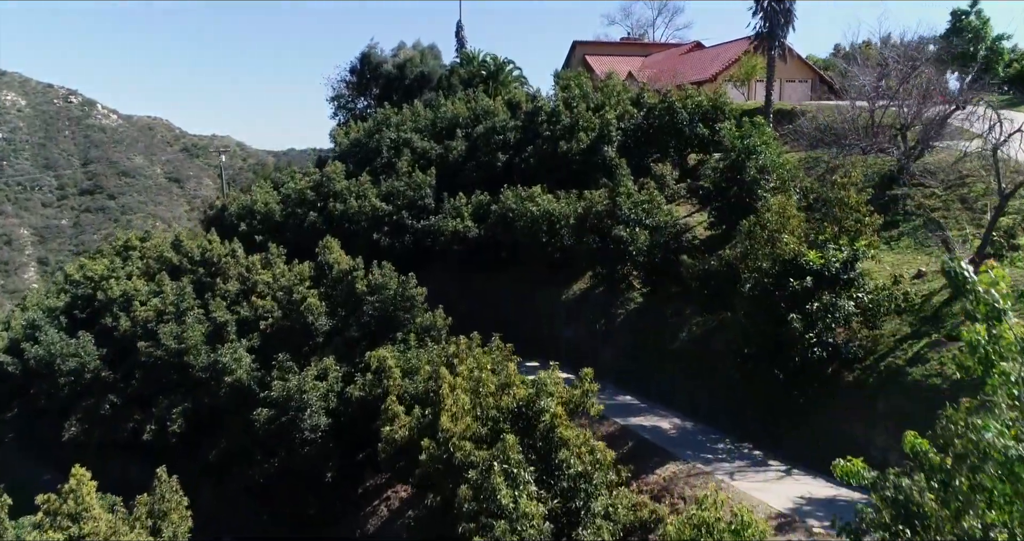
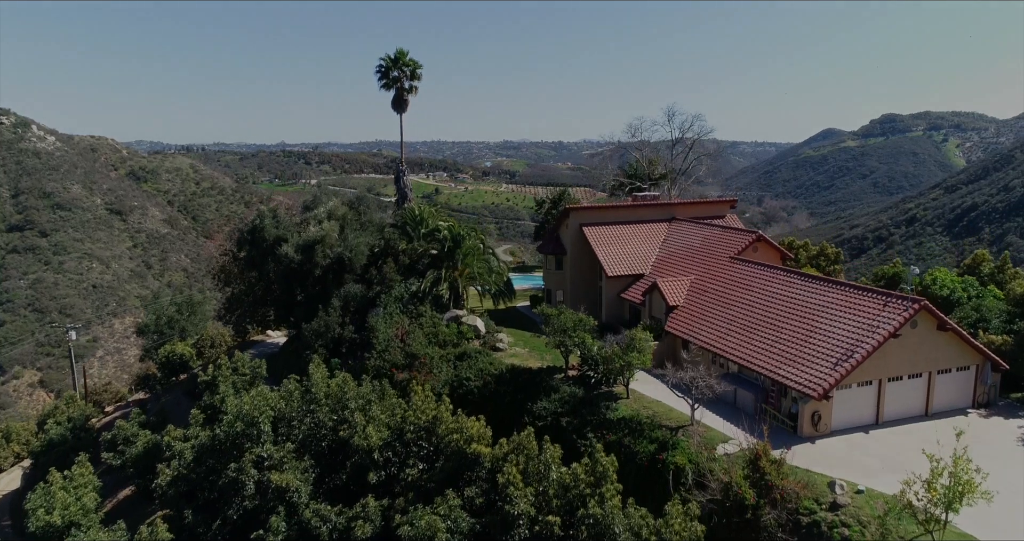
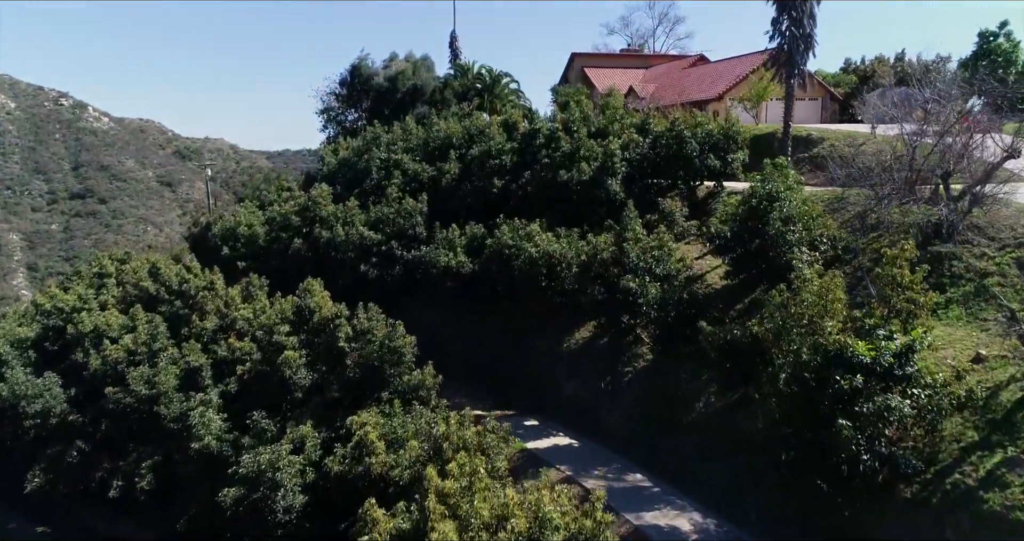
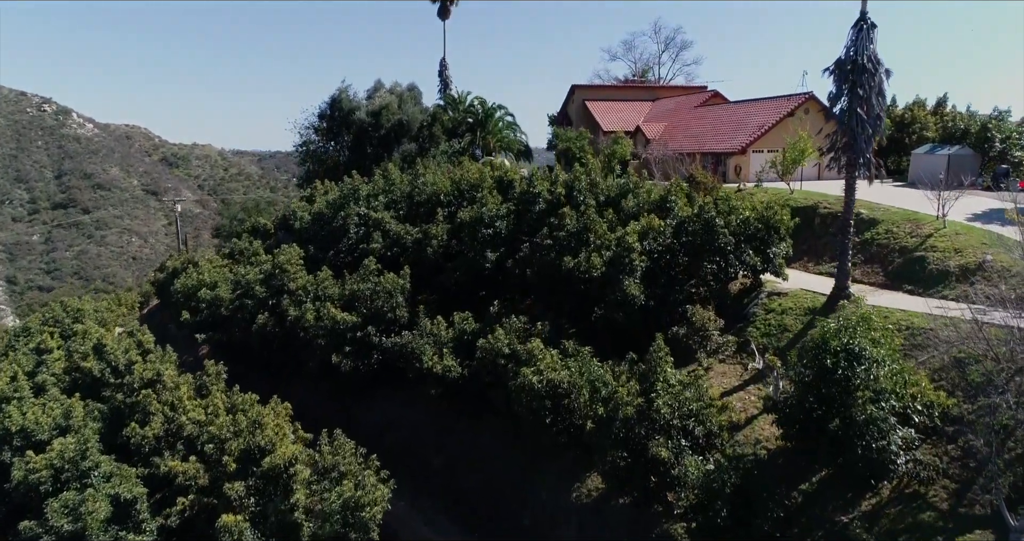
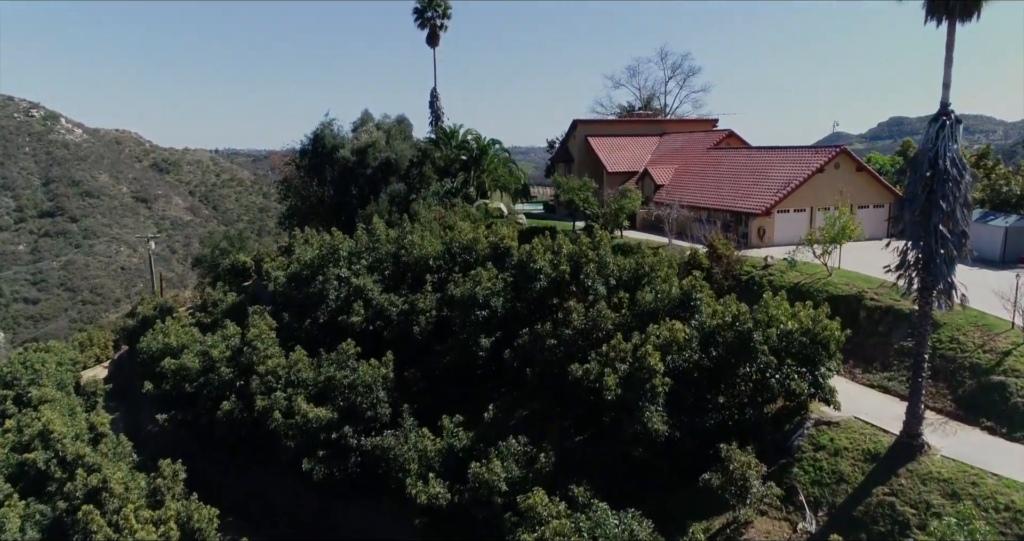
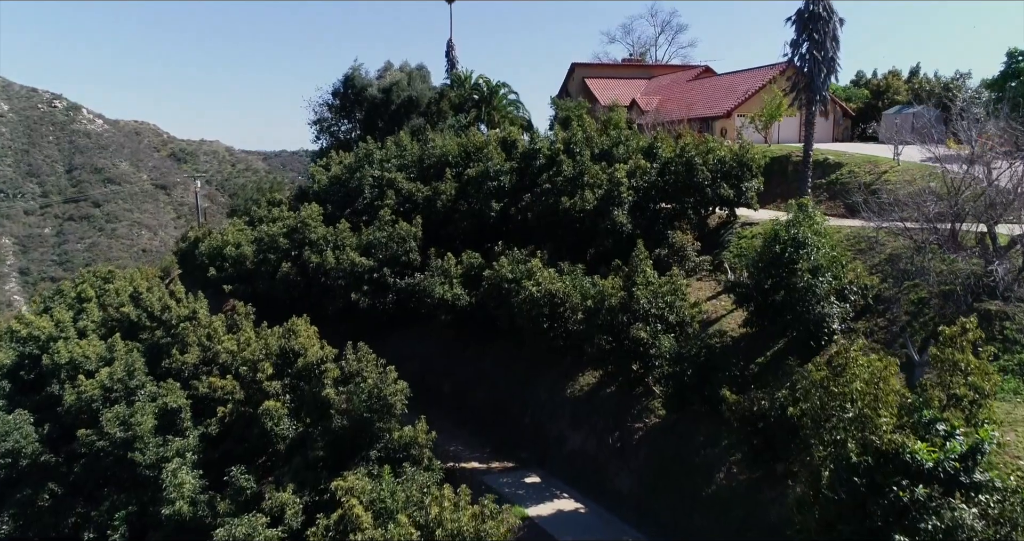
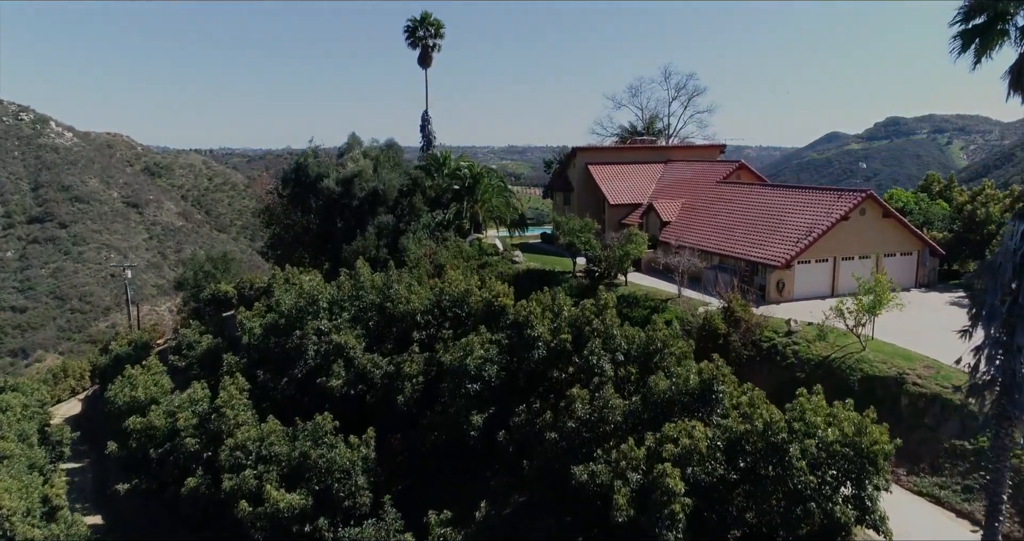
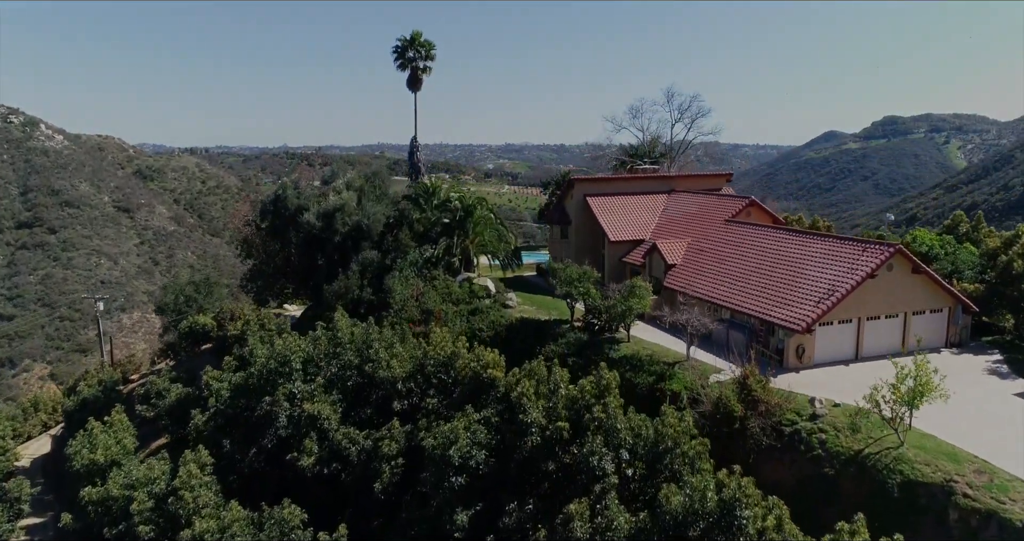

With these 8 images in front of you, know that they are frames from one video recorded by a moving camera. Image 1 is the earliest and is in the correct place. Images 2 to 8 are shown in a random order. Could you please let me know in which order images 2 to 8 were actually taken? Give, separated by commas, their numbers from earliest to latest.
3, 6, 4, 5, 7, 8, 2
